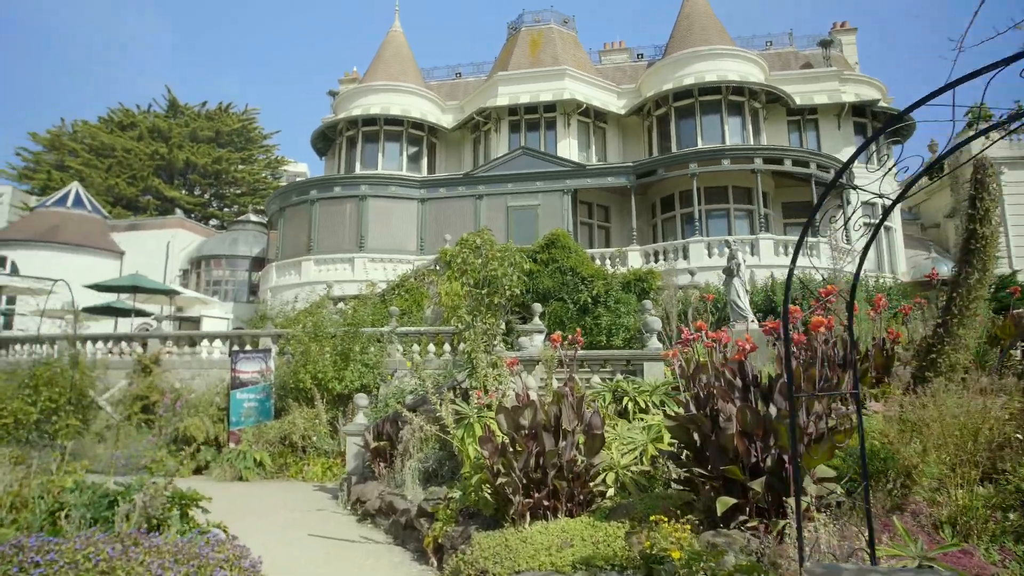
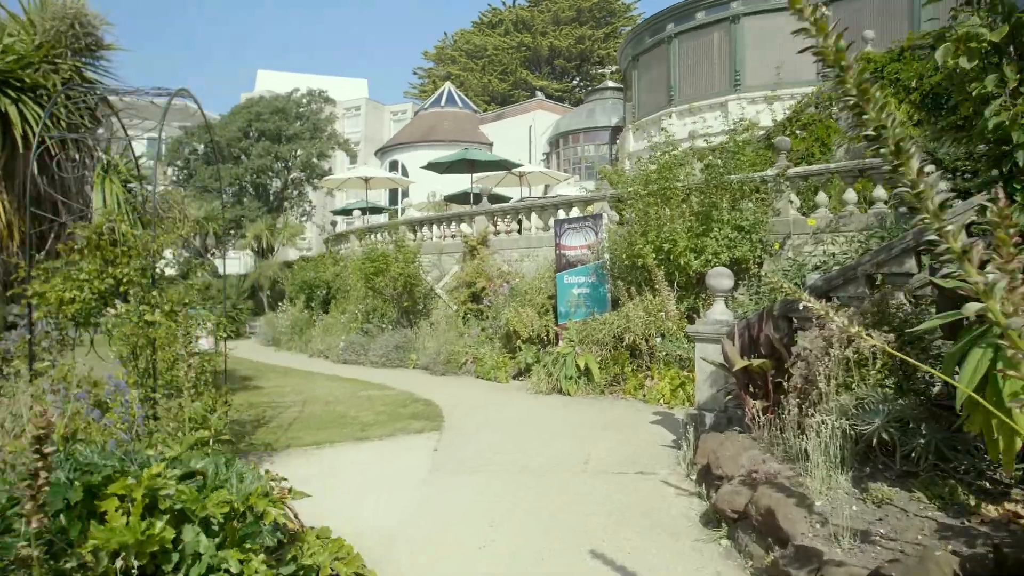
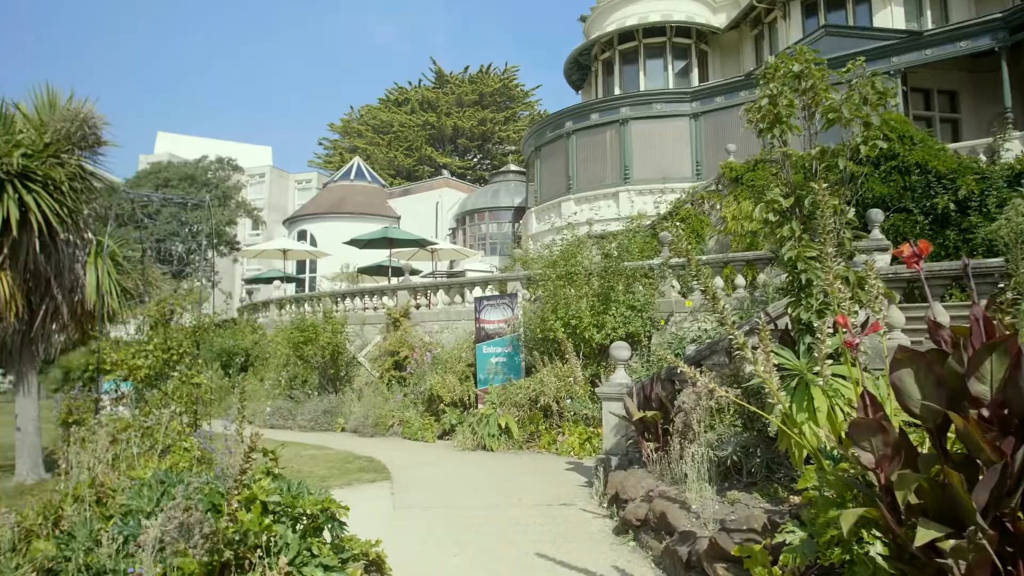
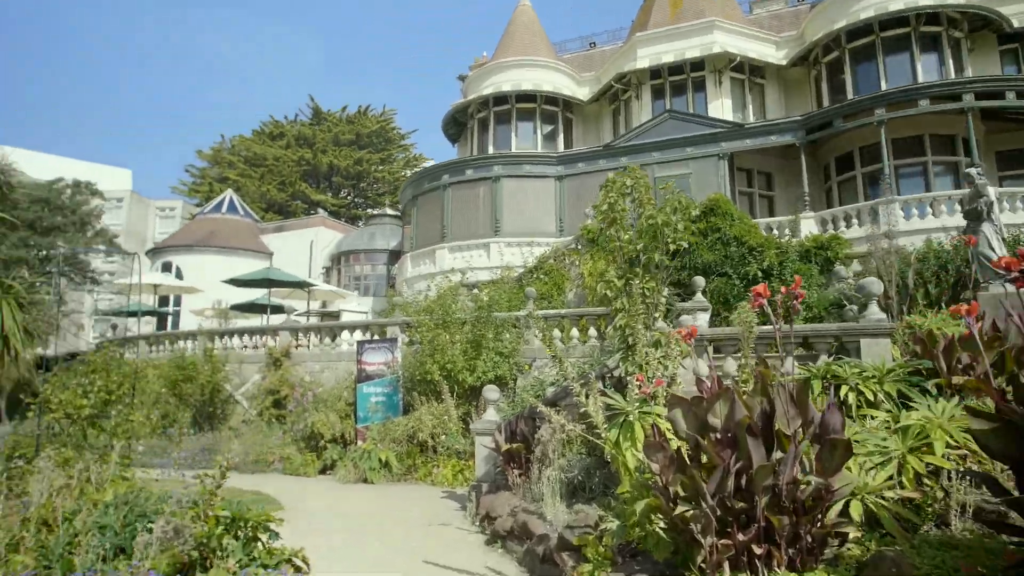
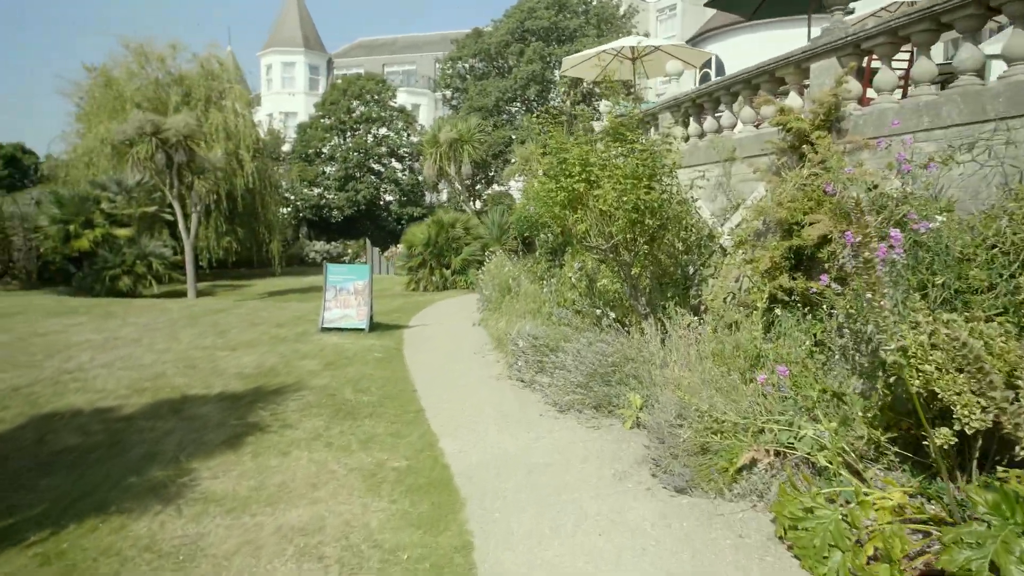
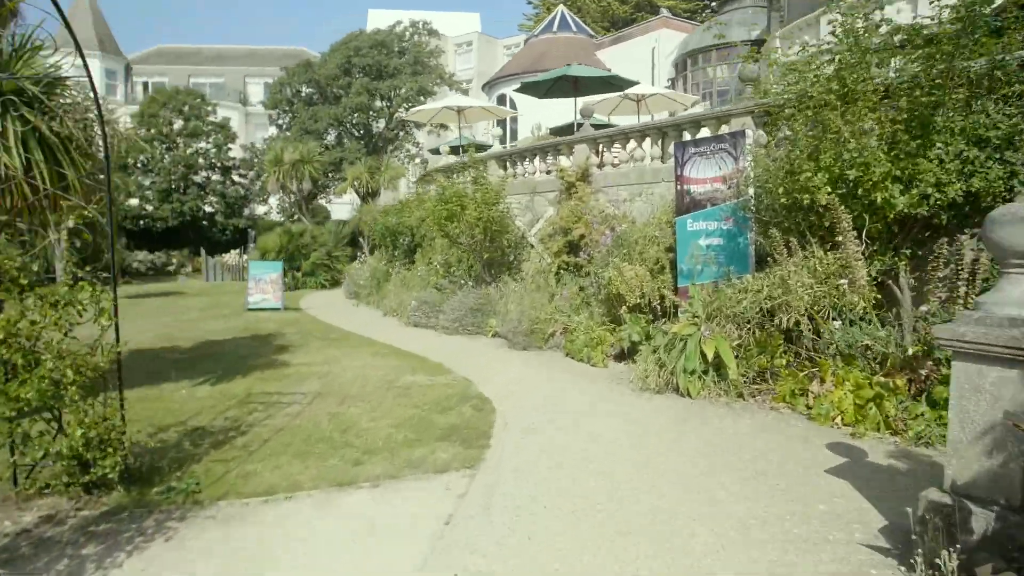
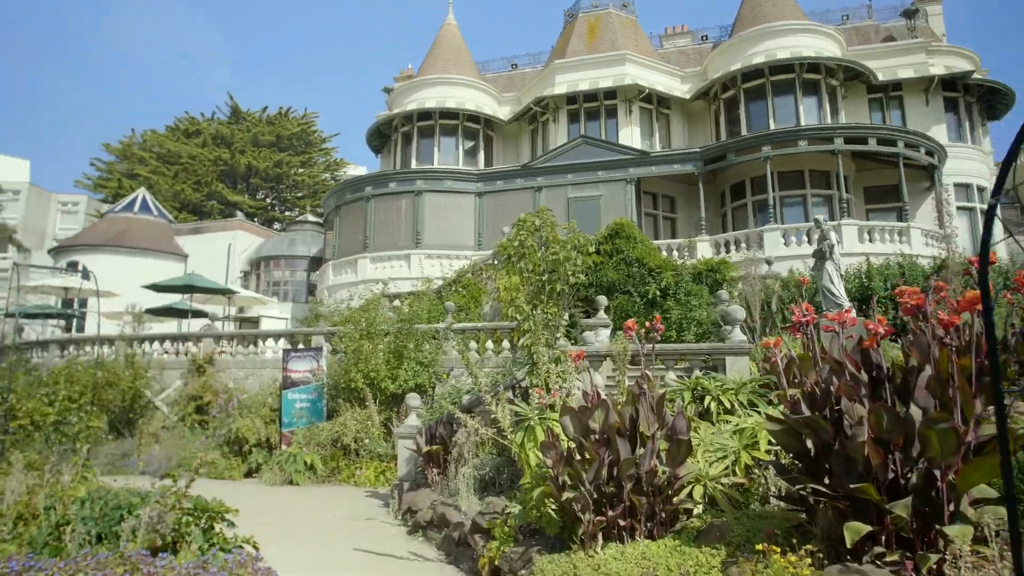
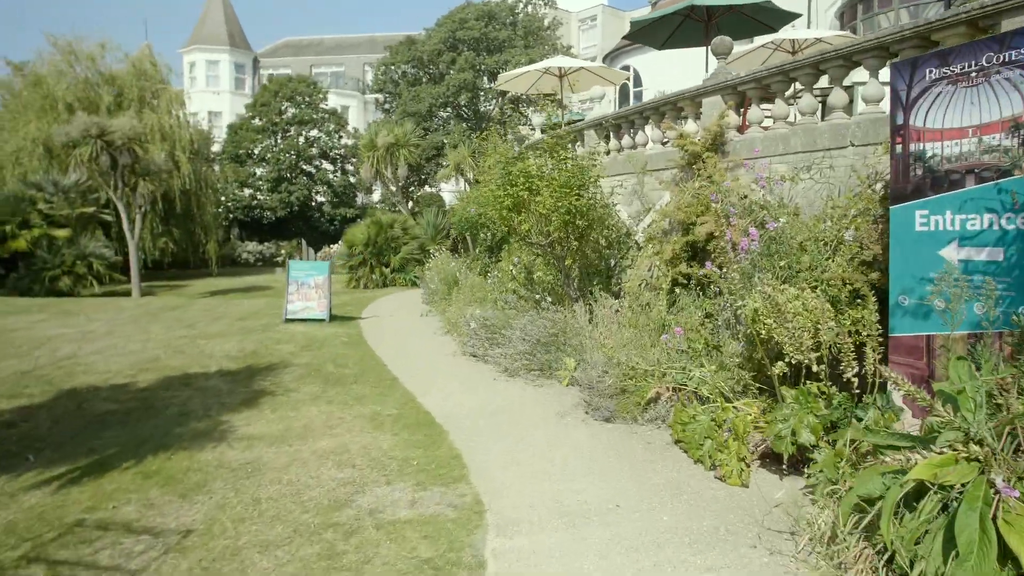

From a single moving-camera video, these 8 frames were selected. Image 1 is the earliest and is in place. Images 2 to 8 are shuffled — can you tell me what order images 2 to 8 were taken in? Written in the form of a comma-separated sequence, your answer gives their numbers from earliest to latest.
7, 4, 3, 2, 6, 8, 5
